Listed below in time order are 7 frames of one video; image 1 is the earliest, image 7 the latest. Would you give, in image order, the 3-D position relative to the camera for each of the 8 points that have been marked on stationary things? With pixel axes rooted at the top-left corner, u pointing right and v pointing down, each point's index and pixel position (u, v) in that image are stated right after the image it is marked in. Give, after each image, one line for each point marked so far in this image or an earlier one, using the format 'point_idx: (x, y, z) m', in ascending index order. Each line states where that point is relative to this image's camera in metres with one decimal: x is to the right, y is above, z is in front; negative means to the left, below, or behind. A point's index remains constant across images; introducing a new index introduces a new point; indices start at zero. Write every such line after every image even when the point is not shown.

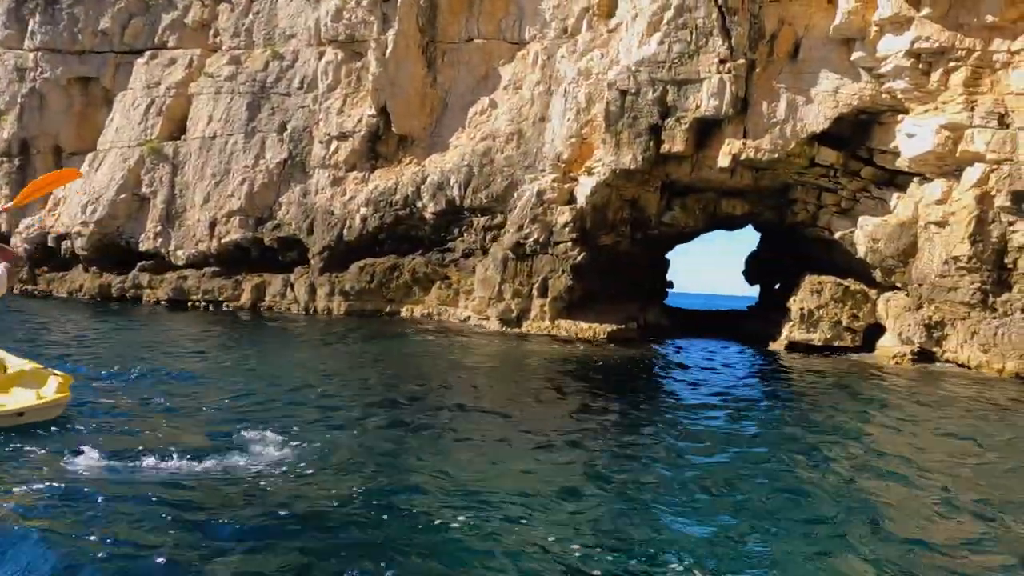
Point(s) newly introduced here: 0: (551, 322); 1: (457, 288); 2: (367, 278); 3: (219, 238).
0: (+1.0, -0.9, +16.5) m
1: (-1.5, 0.0, +18.4) m
2: (-4.1, +0.3, +18.7) m
3: (-8.6, +1.5, +19.7) m
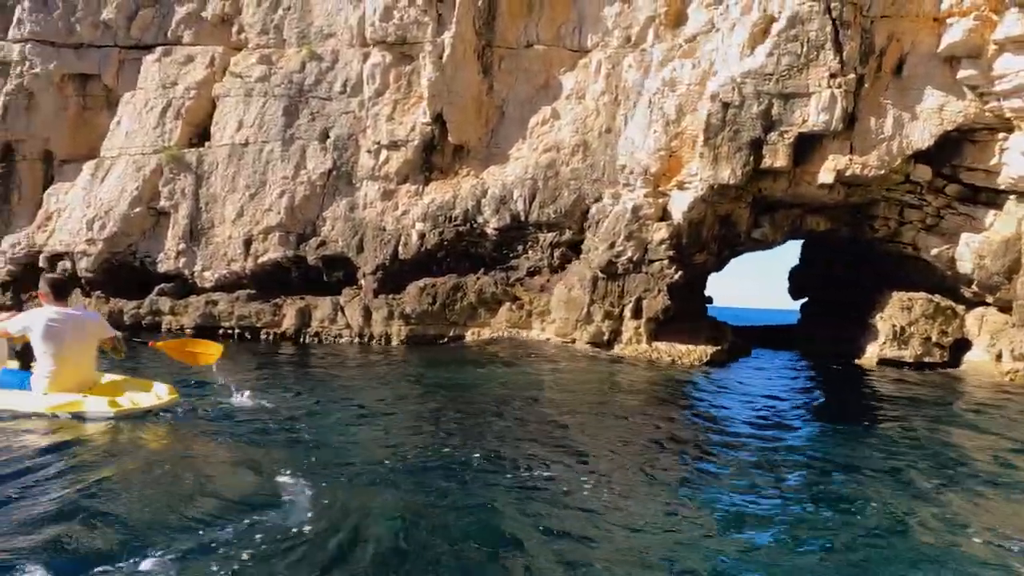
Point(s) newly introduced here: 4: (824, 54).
0: (+3.2, -1.3, +15.7) m
1: (+0.4, -0.5, +17.2) m
2: (-2.2, -0.3, +17.2) m
3: (-6.8, +0.8, +17.6) m
4: (+6.7, +5.1, +14.4) m
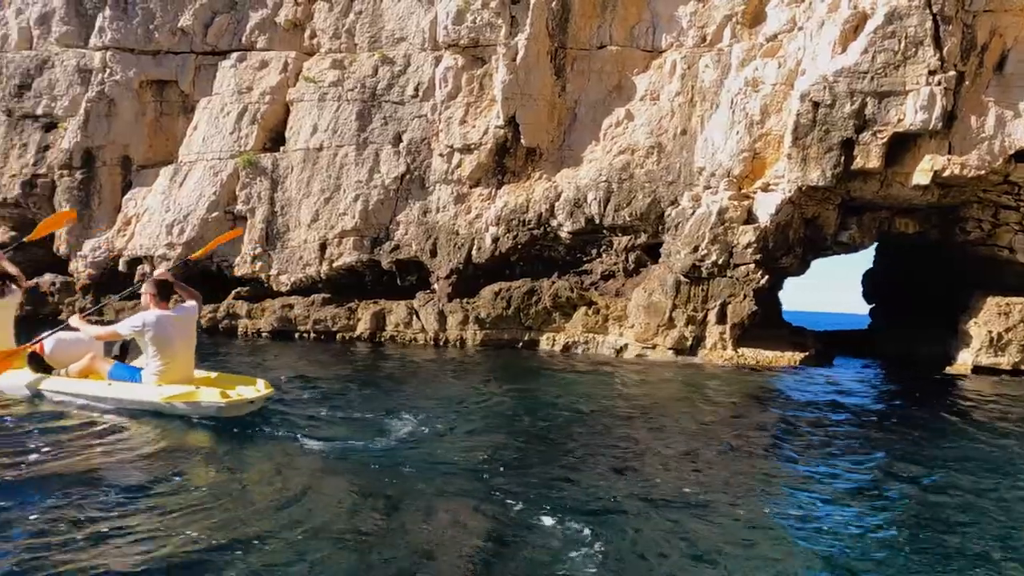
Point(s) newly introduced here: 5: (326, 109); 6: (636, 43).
0: (+5.1, -1.4, +15.3) m
1: (+2.4, -0.6, +16.9) m
2: (-0.2, -0.4, +17.1) m
3: (-4.8, +0.7, +17.6) m
4: (+8.6, +5.0, +13.9) m
5: (-5.1, +4.9, +18.2) m
6: (+3.4, +6.8, +18.3) m
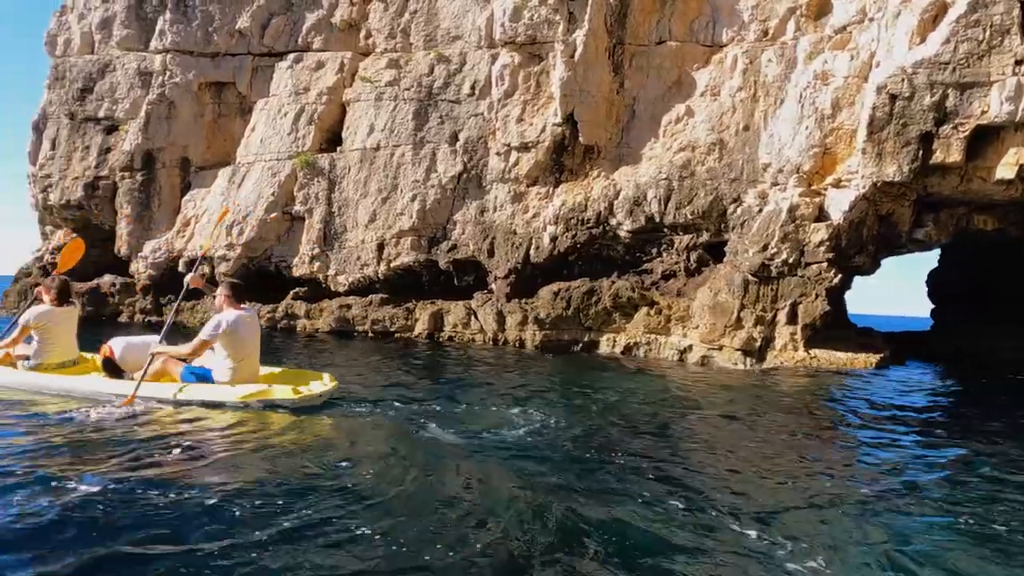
0: (+6.5, -1.4, +14.8) m
1: (+3.9, -0.6, +16.6) m
2: (+1.3, -0.4, +16.8) m
3: (-3.3, +0.7, +17.5) m
4: (+9.9, +5.0, +13.3) m
5: (-3.5, +4.9, +18.1) m
6: (+5.0, +6.8, +18.0) m
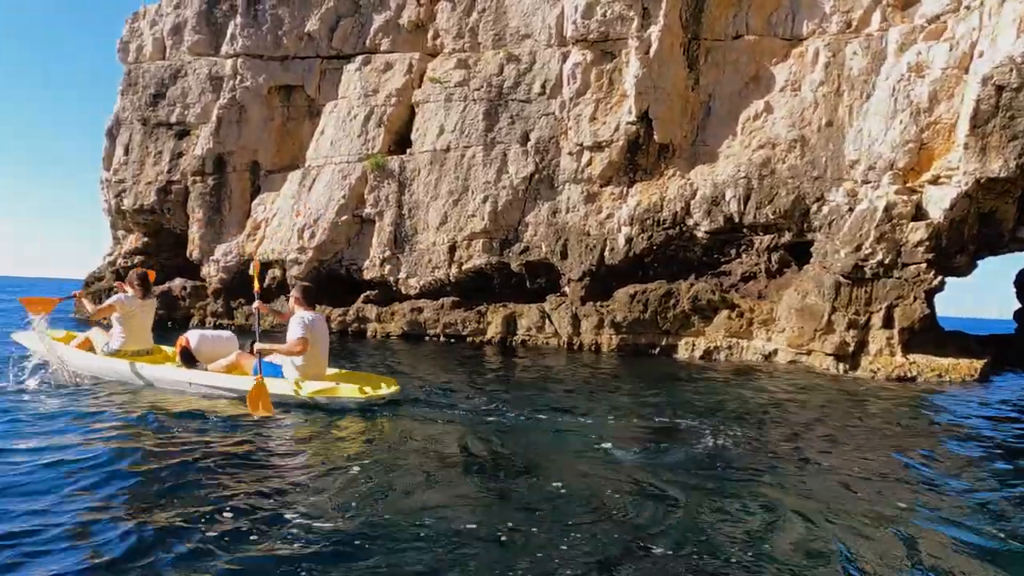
0: (+8.3, -1.5, +14.1) m
1: (+5.7, -0.7, +16.0) m
2: (+3.2, -0.5, +16.4) m
3: (-1.4, +0.6, +17.3) m
4: (+11.6, +4.9, +12.5) m
5: (-1.6, +4.8, +17.9) m
6: (+6.9, +6.7, +17.4) m
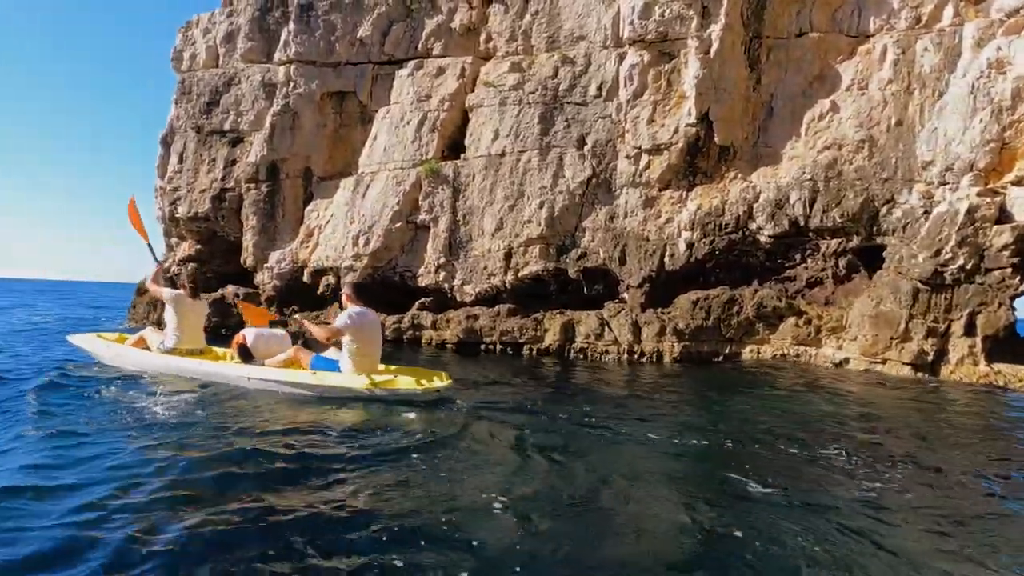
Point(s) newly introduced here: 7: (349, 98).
0: (+9.6, -1.6, +13.5) m
1: (+7.1, -0.8, +15.5) m
2: (+4.6, -0.6, +15.9) m
3: (+0.1, +0.5, +17.0) m
4: (+12.9, +4.8, +11.8) m
5: (-0.2, +4.6, +17.7) m
6: (+8.3, +6.6, +16.8) m
7: (-4.7, +5.4, +19.0) m
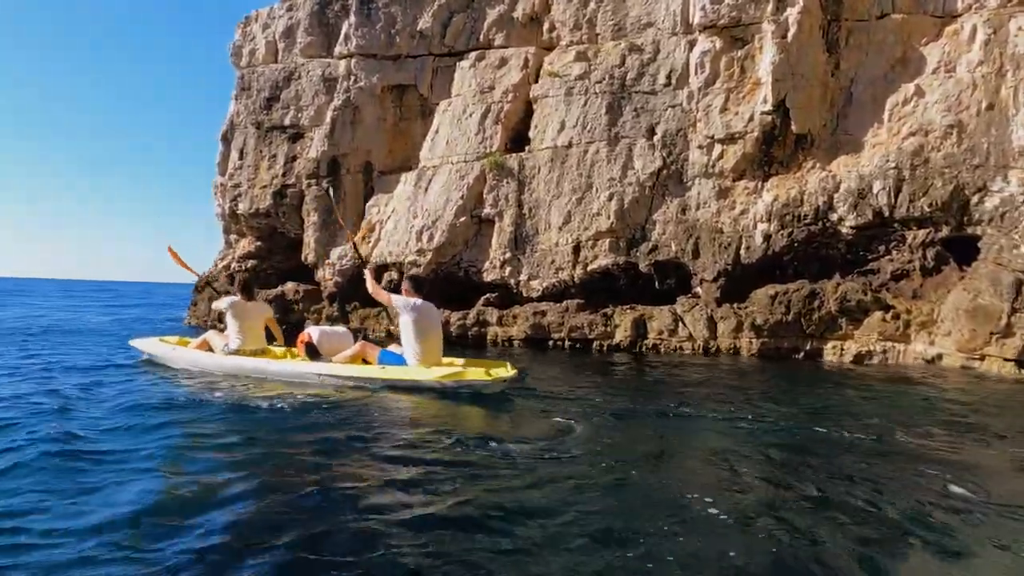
0: (+11.2, -1.4, +12.7) m
1: (+8.8, -0.7, +14.7) m
2: (+6.2, -0.5, +15.3) m
3: (+1.8, +0.6, +16.6) m
4: (+14.3, +5.0, +10.8) m
5: (+1.6, +4.8, +17.2) m
6: (+9.9, +6.7, +16.0) m
7: (-2.9, +5.5, +18.7) m
